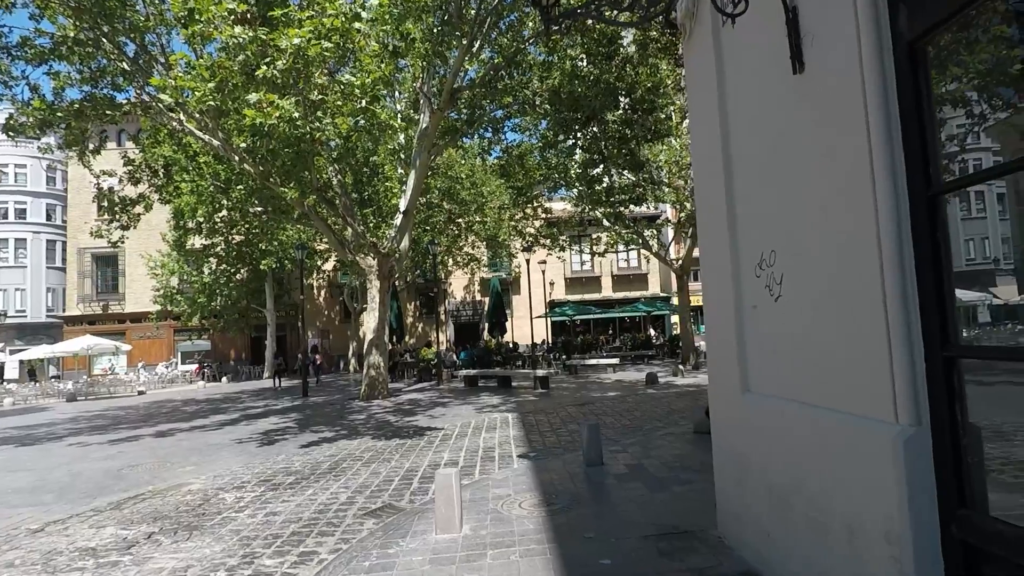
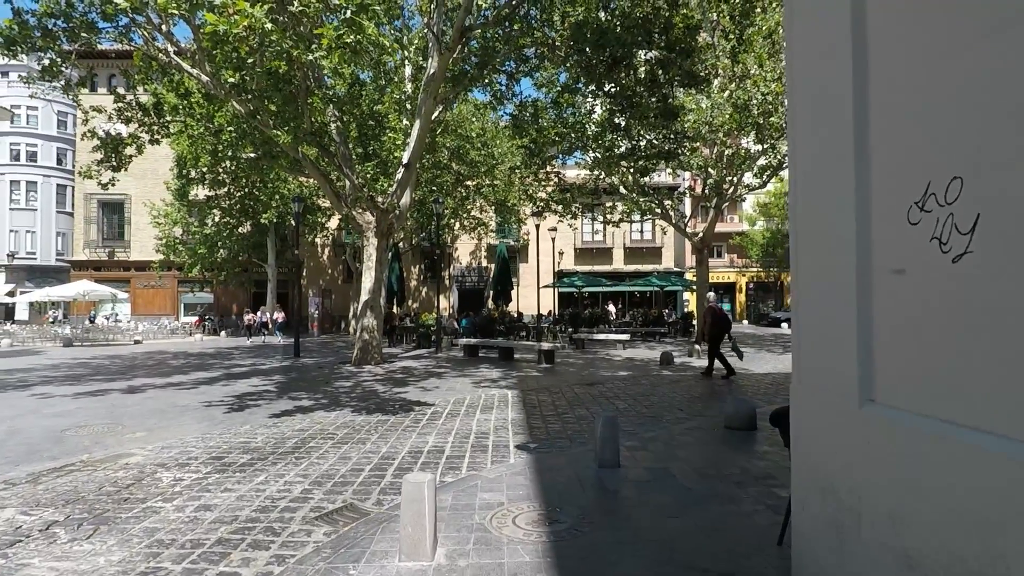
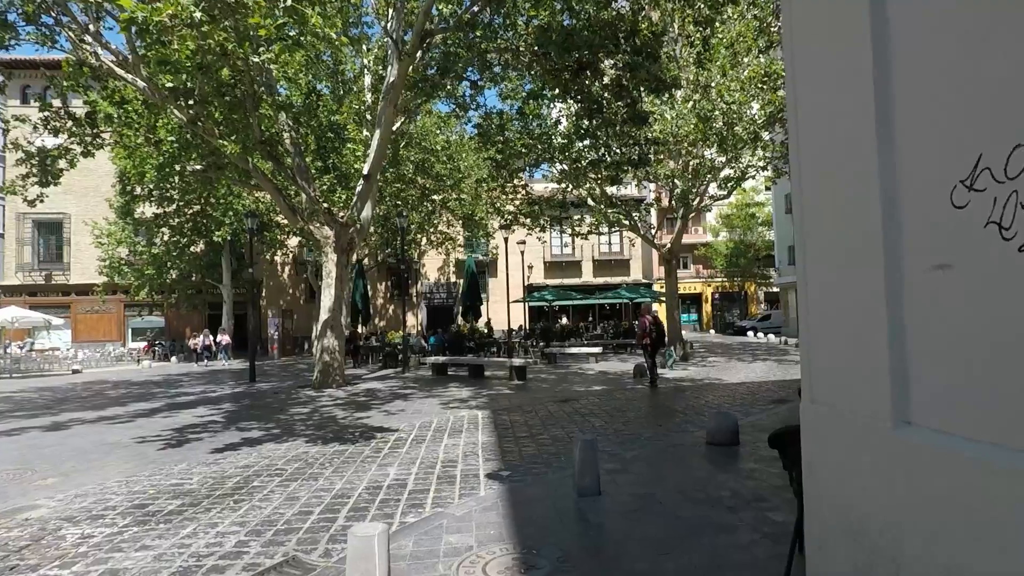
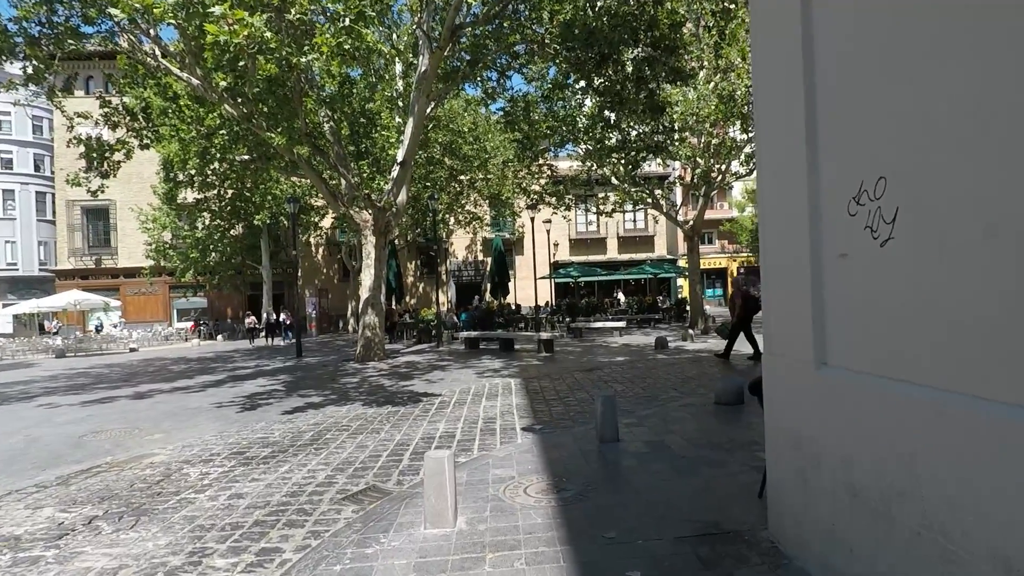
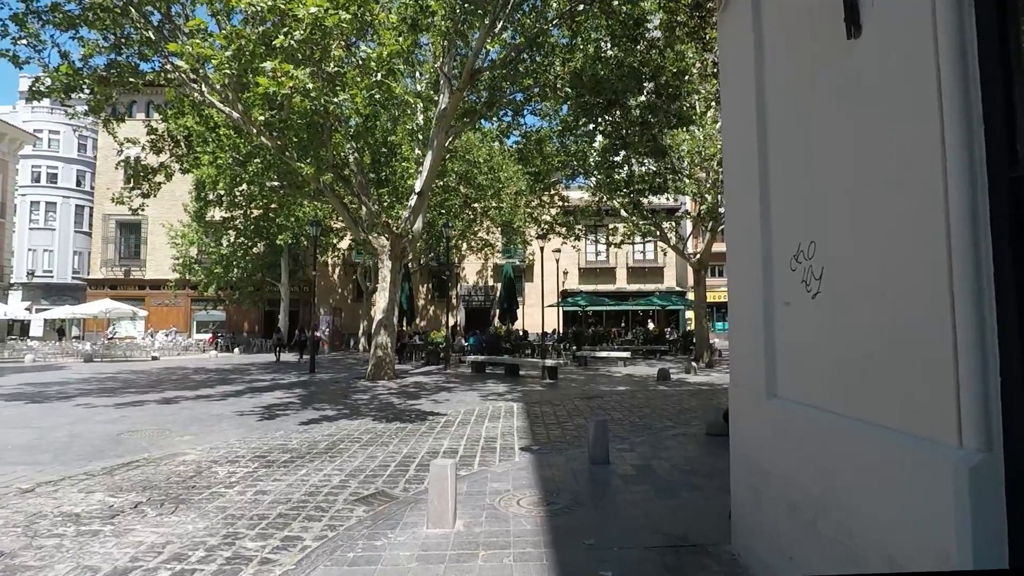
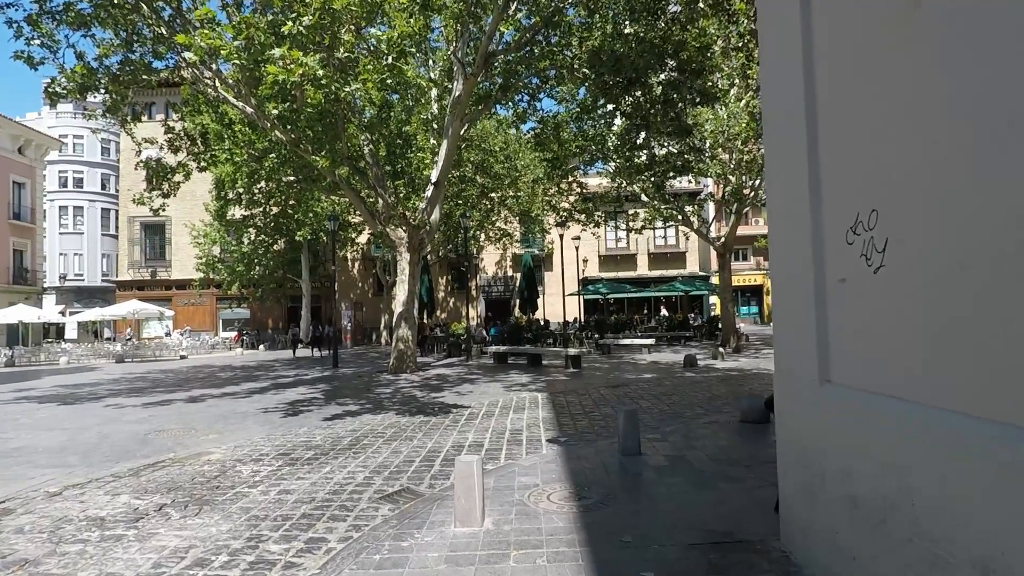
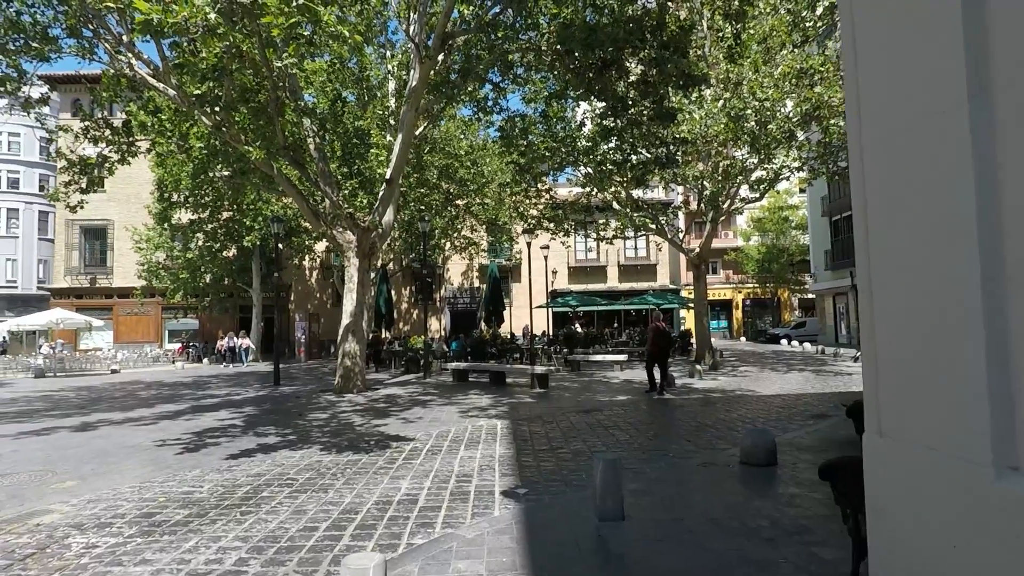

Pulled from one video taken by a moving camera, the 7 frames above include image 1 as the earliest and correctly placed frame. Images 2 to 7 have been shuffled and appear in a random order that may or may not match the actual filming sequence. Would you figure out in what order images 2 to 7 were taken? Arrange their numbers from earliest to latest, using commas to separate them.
5, 6, 4, 2, 3, 7
